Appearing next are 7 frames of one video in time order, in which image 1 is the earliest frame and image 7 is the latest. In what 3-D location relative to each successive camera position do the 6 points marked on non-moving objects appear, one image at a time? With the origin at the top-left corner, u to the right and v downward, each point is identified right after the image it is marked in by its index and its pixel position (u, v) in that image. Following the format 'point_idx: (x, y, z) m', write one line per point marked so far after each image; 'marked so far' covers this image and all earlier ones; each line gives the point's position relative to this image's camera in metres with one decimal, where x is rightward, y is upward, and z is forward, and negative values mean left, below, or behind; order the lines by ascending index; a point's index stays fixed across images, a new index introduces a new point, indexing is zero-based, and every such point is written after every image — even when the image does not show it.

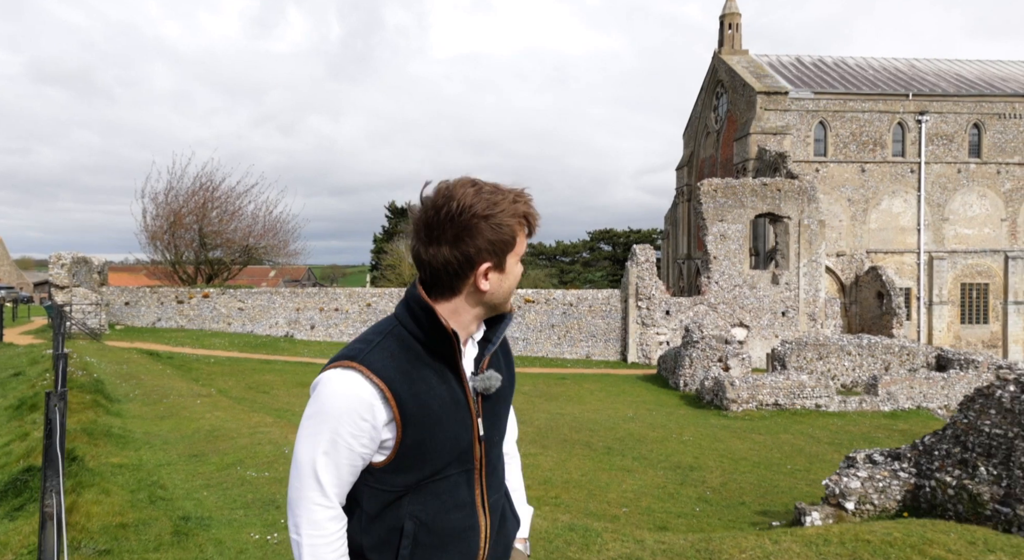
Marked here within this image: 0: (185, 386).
0: (-7.2, -2.3, +15.4) m
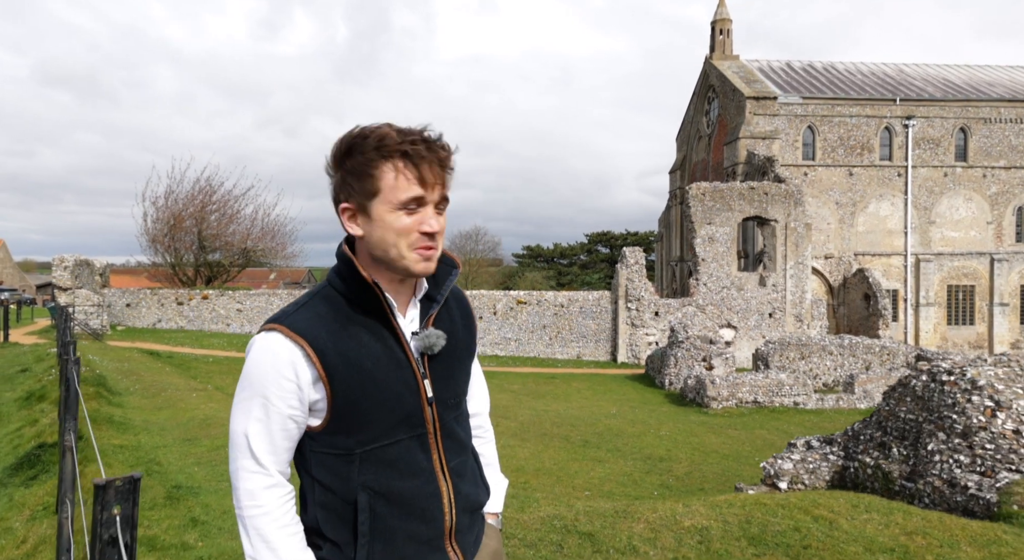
0: (-7.5, -2.3, +16.2) m
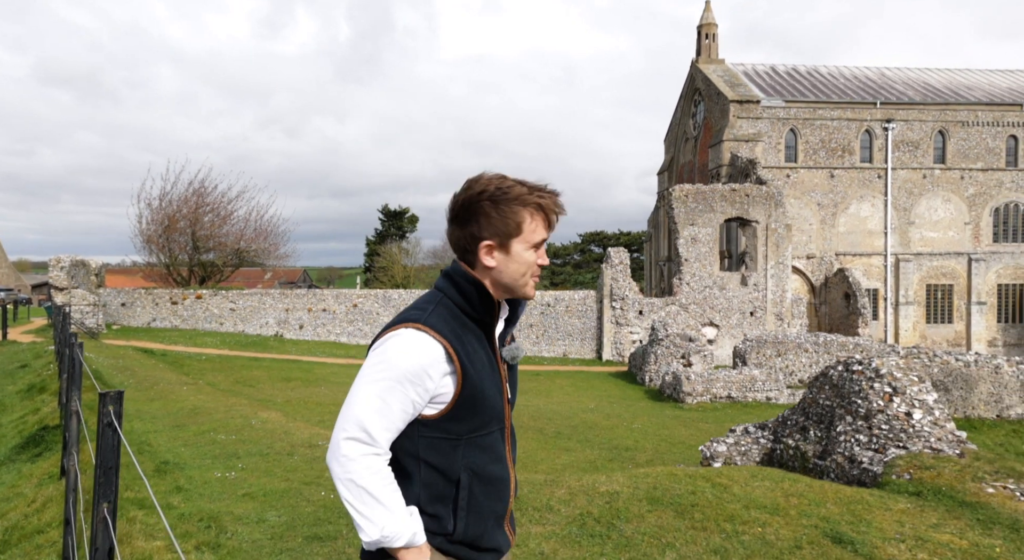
0: (-8.1, -2.3, +16.9) m
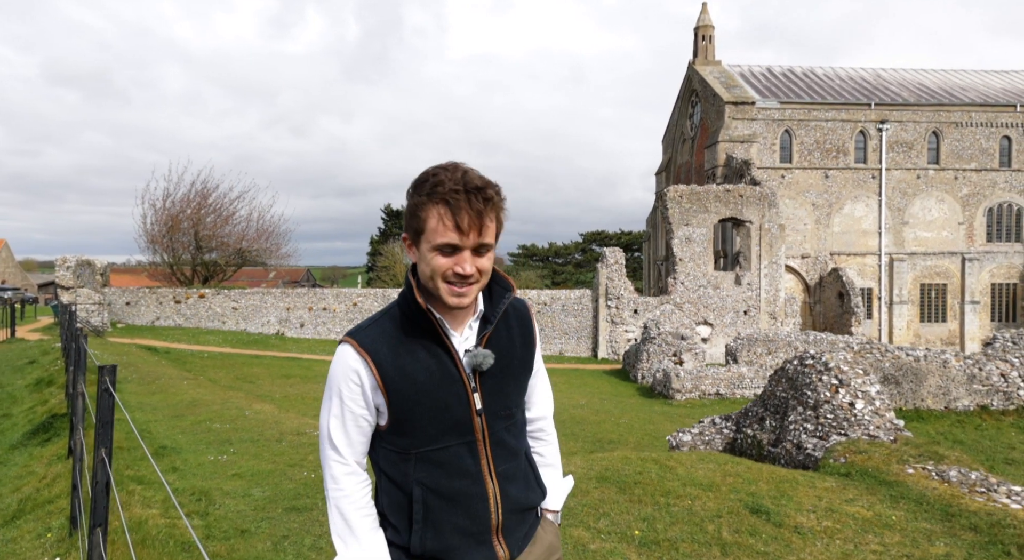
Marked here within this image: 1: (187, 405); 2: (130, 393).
0: (-8.3, -2.3, +17.5) m
1: (-5.4, -2.1, +11.7) m
2: (-6.8, -2.0, +12.5) m
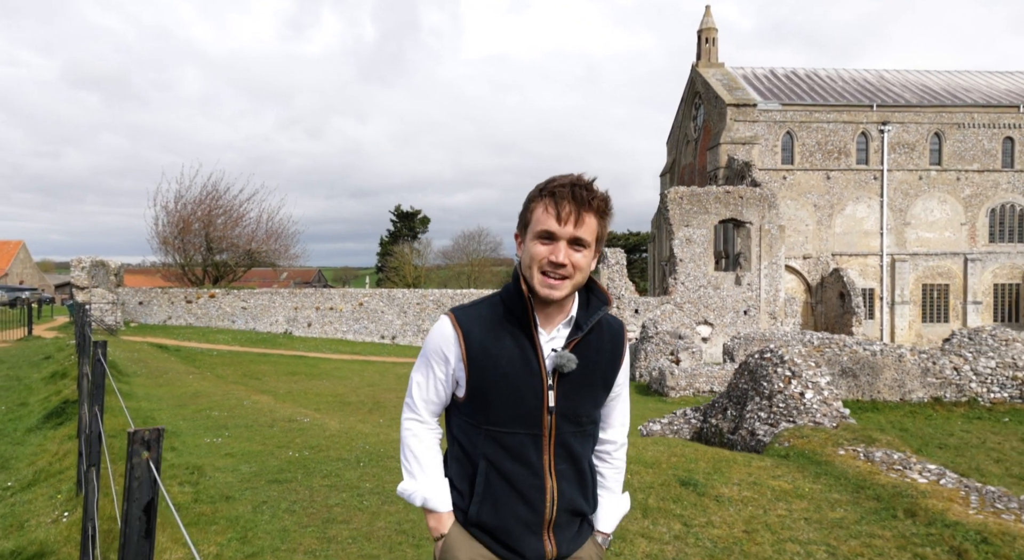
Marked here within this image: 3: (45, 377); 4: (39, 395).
0: (-8.5, -2.3, +18.3) m
1: (-5.6, -2.0, +12.4) m
2: (-7.0, -2.0, +13.2) m
3: (-9.7, -2.0, +14.6) m
4: (-8.9, -2.2, +13.2) m
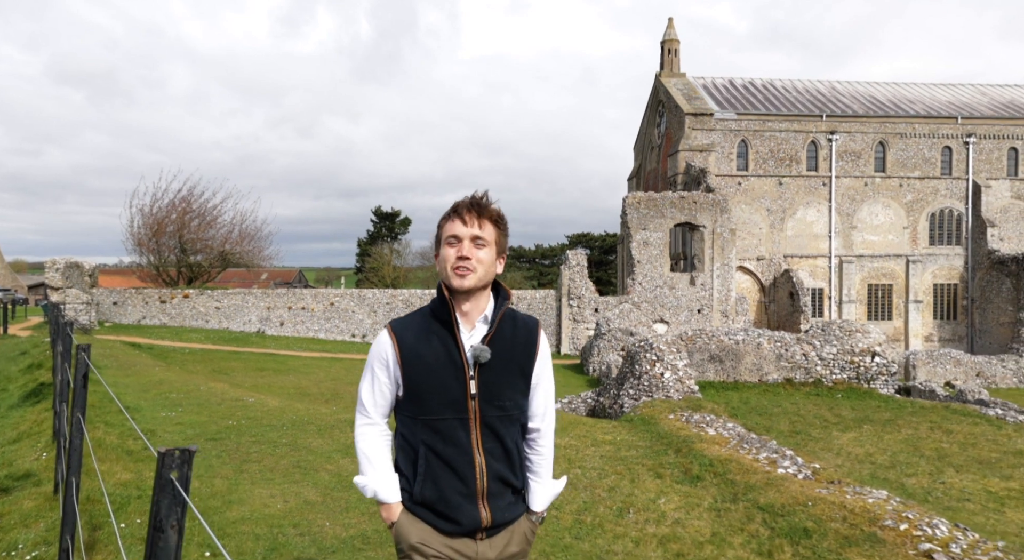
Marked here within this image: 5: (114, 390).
0: (-10.0, -2.3, +19.8) m
1: (-7.0, -2.1, +14.0) m
2: (-8.4, -2.0, +14.8) m
3: (-11.1, -2.0, +16.0) m
4: (-10.2, -2.2, +14.7) m
5: (-7.1, -2.0, +12.7) m
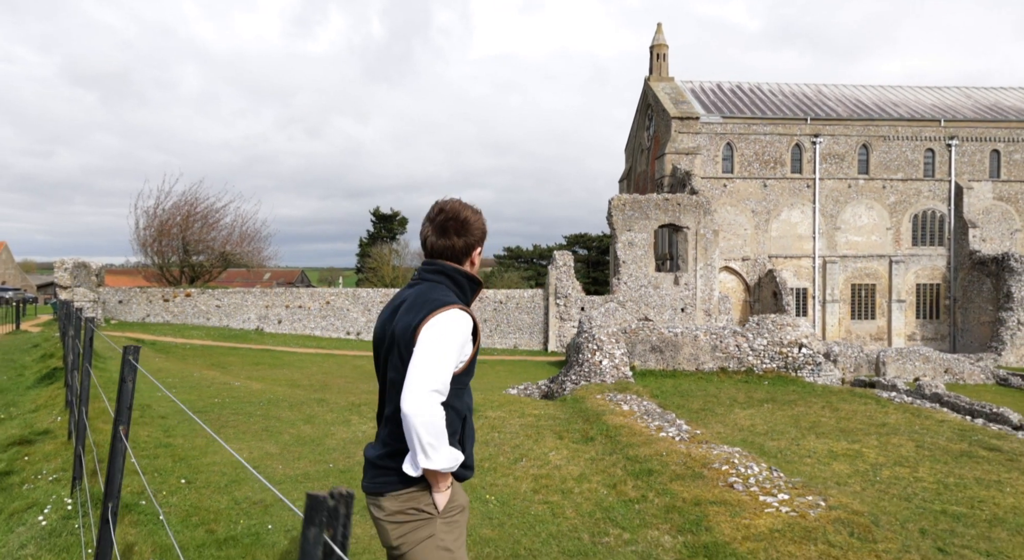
0: (-10.6, -2.3, +21.1) m
1: (-7.7, -2.0, +15.2) m
2: (-9.0, -2.0, +16.0) m
3: (-11.7, -2.0, +17.3) m
4: (-10.9, -2.1, +16.0) m
5: (-7.8, -2.0, +14.0) m
